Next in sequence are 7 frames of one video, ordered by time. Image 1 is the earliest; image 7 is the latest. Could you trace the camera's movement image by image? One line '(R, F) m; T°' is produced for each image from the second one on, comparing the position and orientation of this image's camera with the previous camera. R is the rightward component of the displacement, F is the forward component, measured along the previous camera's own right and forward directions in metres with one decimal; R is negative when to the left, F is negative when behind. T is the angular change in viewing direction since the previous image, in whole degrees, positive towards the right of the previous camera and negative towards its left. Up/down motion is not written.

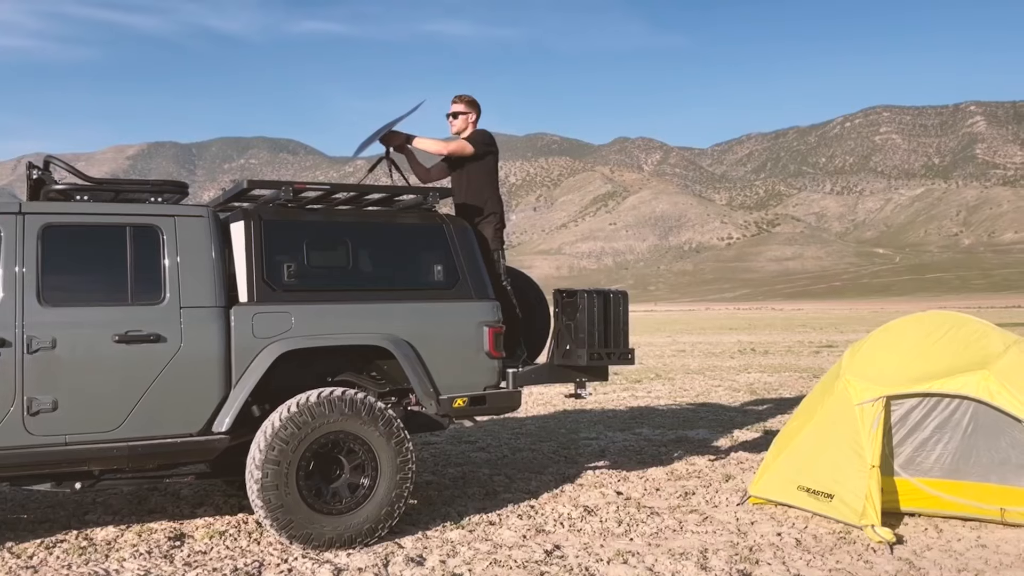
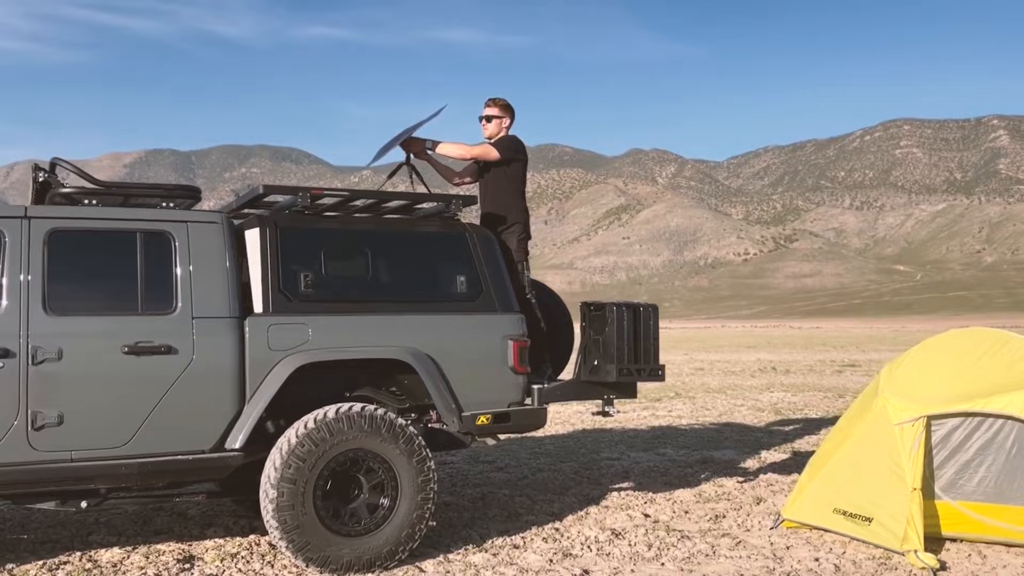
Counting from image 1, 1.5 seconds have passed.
(-0.2, +0.3) m; 0°
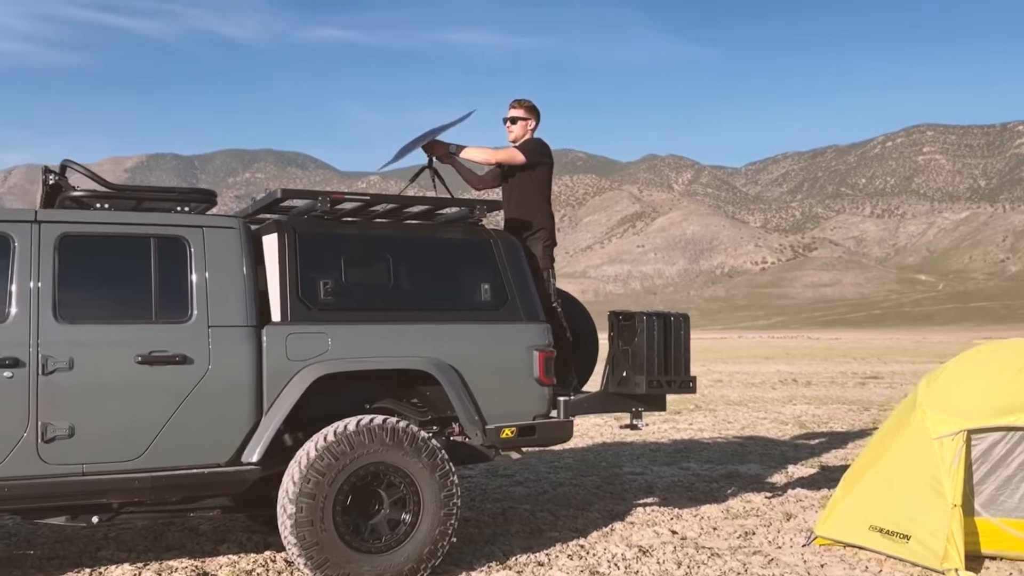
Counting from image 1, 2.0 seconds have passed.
(-0.2, +0.2) m; 0°
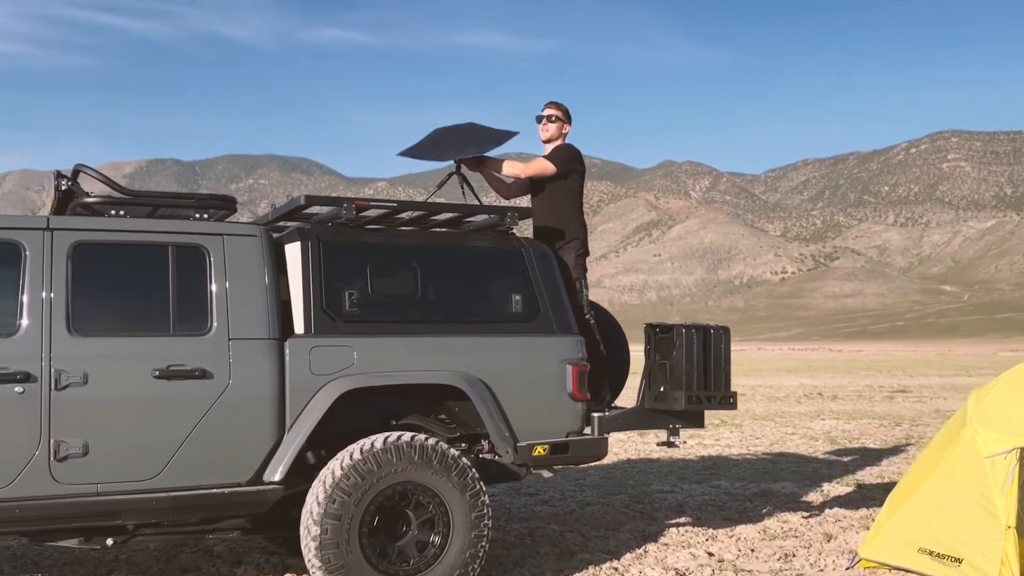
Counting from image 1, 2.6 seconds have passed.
(-0.2, +0.3) m; 0°
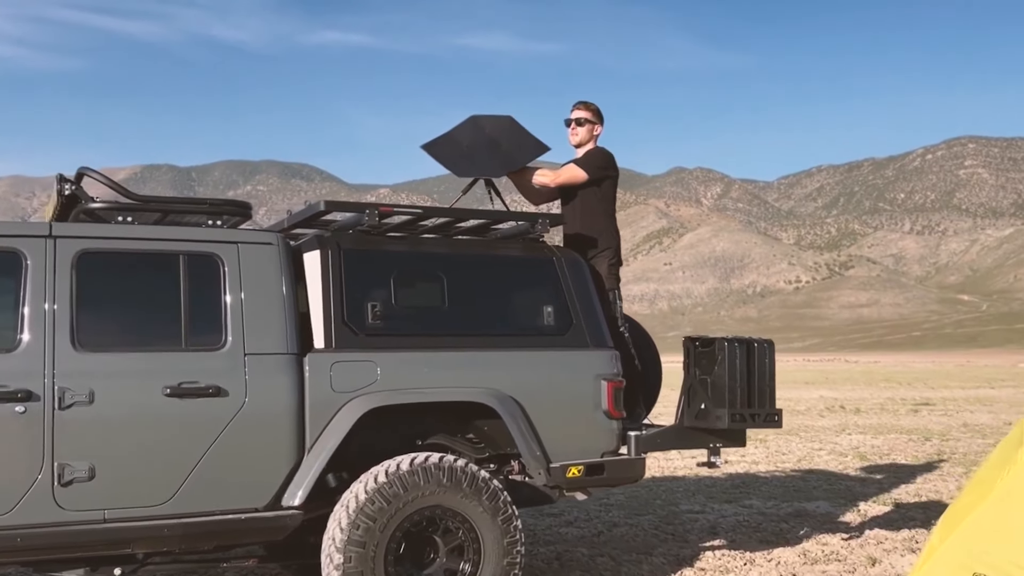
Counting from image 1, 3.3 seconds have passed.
(-0.3, +0.3) m; +1°
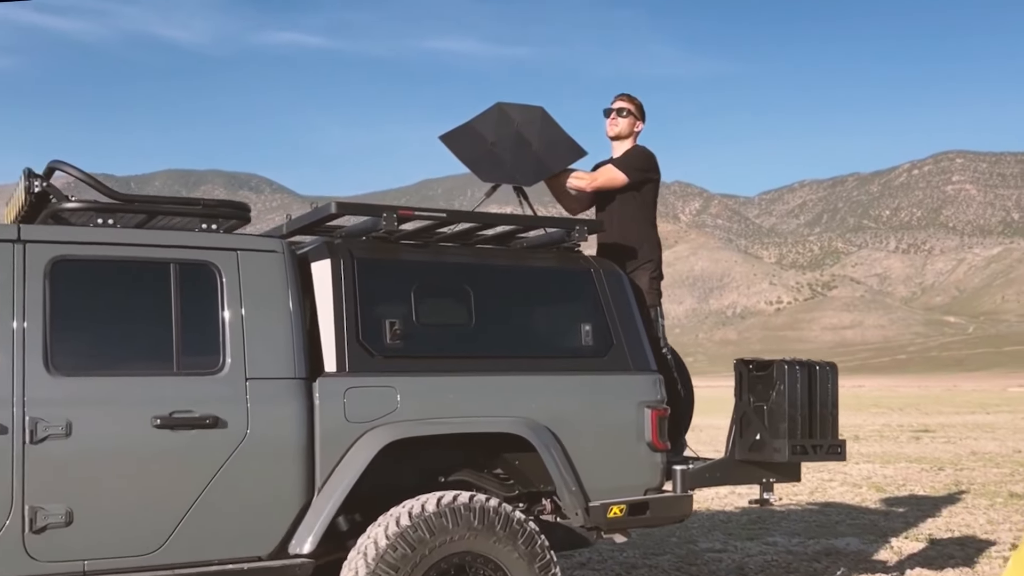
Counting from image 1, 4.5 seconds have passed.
(-0.5, +0.7) m; +4°
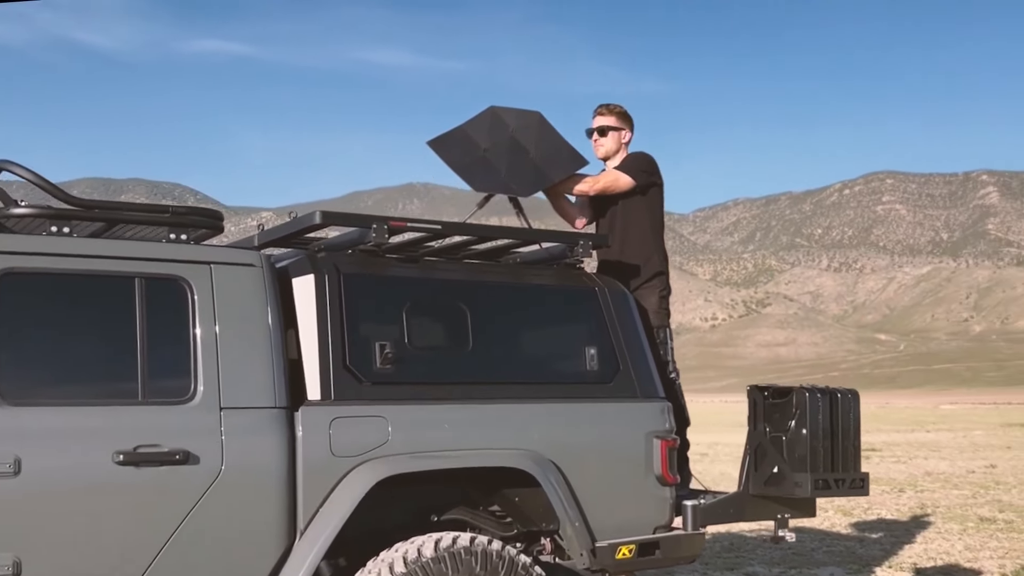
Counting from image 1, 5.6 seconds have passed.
(-0.5, +0.5) m; +6°
